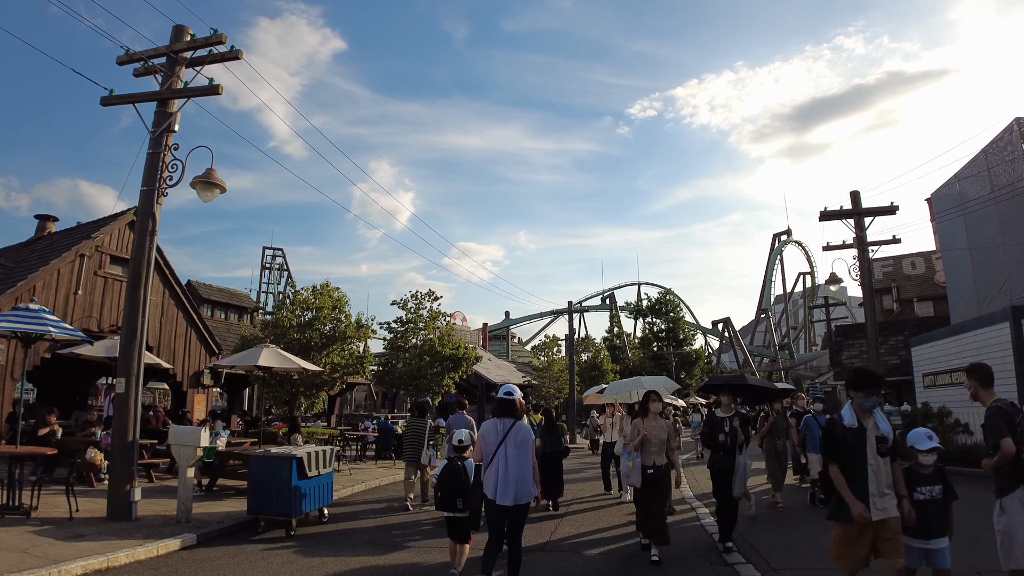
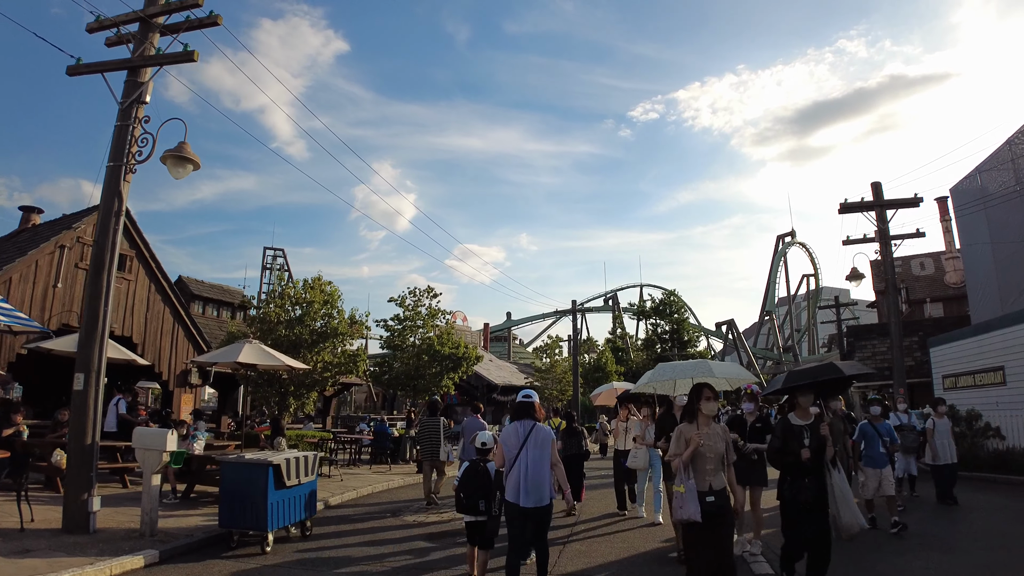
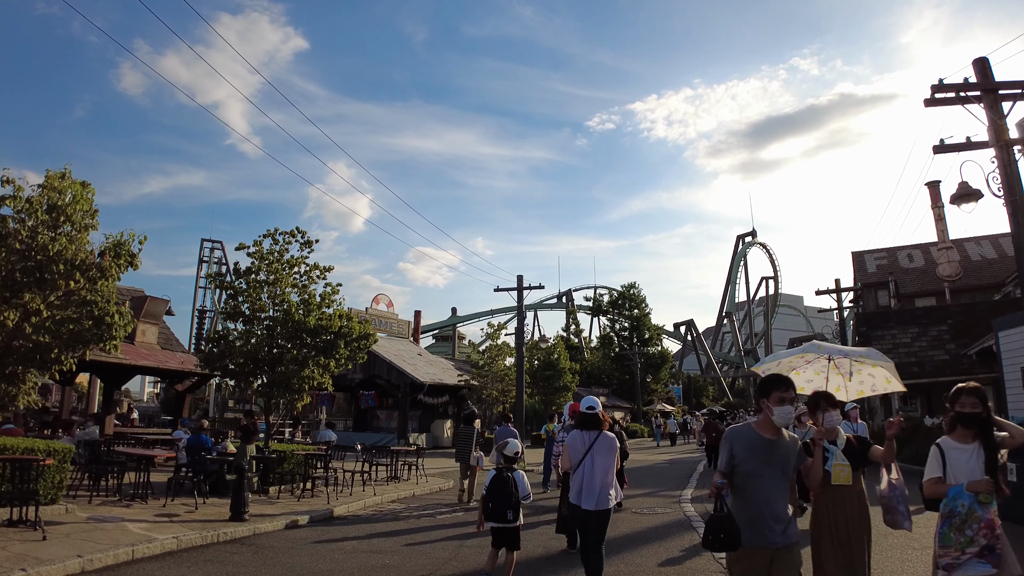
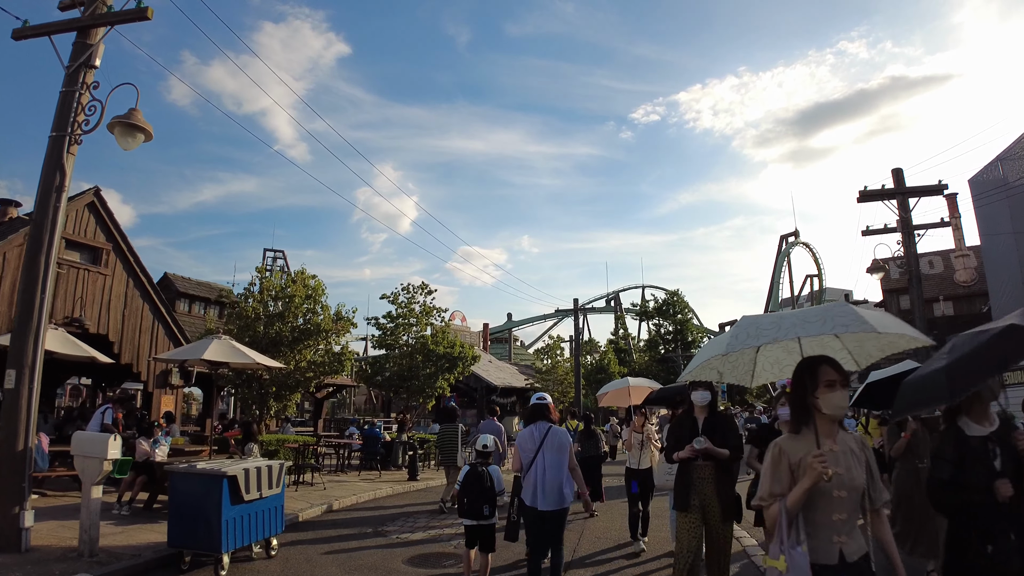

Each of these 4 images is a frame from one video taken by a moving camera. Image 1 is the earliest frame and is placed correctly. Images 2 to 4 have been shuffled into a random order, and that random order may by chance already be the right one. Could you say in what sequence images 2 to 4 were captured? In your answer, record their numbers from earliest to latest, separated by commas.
2, 4, 3
